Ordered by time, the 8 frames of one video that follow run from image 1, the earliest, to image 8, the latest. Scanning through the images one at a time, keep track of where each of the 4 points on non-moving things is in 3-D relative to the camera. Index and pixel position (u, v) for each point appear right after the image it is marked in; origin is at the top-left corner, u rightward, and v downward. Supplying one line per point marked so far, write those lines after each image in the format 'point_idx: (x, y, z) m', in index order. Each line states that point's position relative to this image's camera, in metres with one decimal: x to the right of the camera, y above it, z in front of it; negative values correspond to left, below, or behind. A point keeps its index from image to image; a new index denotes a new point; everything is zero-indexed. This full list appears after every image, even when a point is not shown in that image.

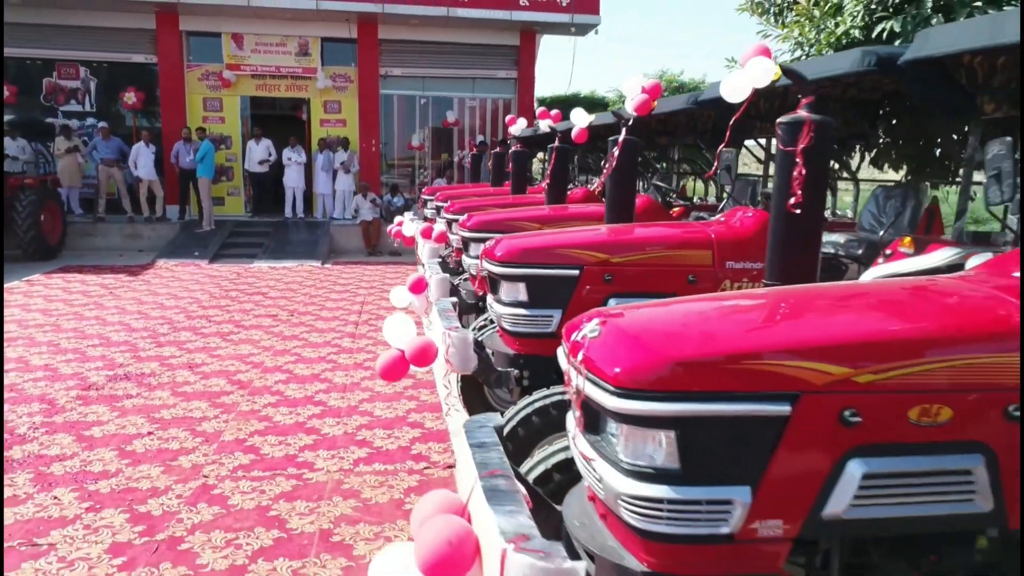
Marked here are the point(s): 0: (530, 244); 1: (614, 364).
0: (+0.1, +0.2, +3.2) m
1: (+0.2, -0.2, +1.6) m
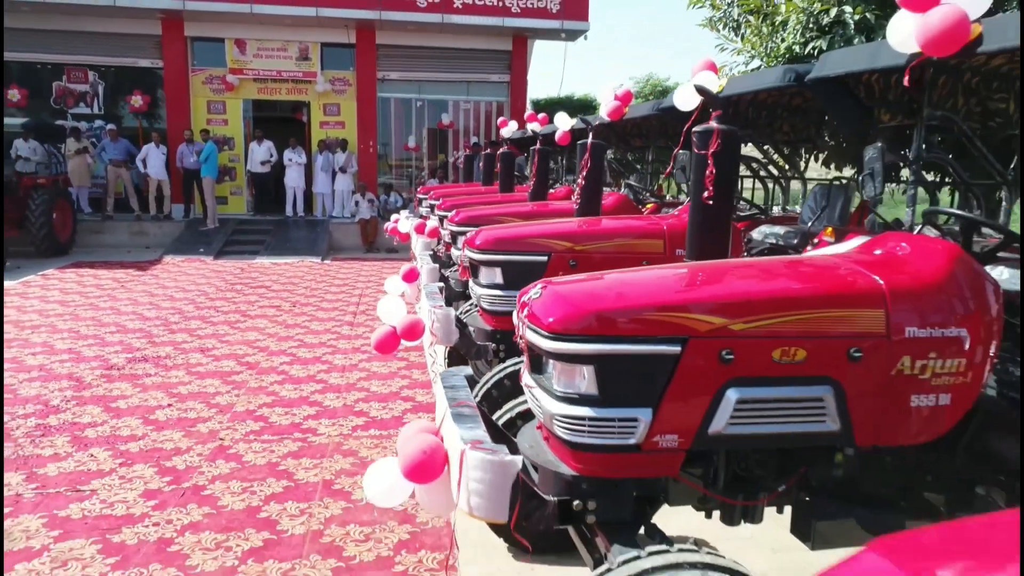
0: (0.0, +0.3, +3.7) m
1: (+0.1, -0.1, +2.1) m
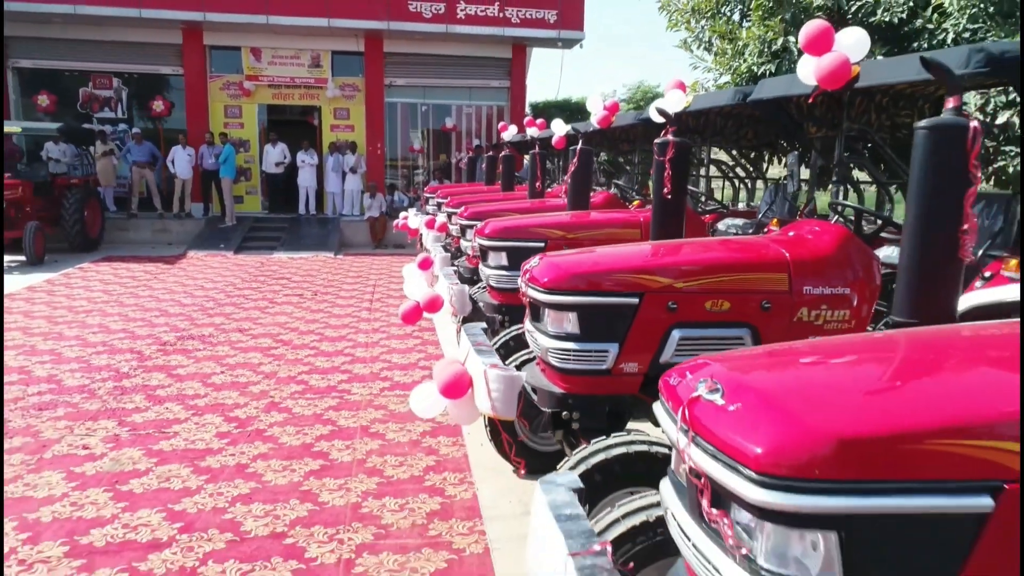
0: (0.0, +0.4, +4.5) m
1: (+0.1, +0.1, +2.9) m
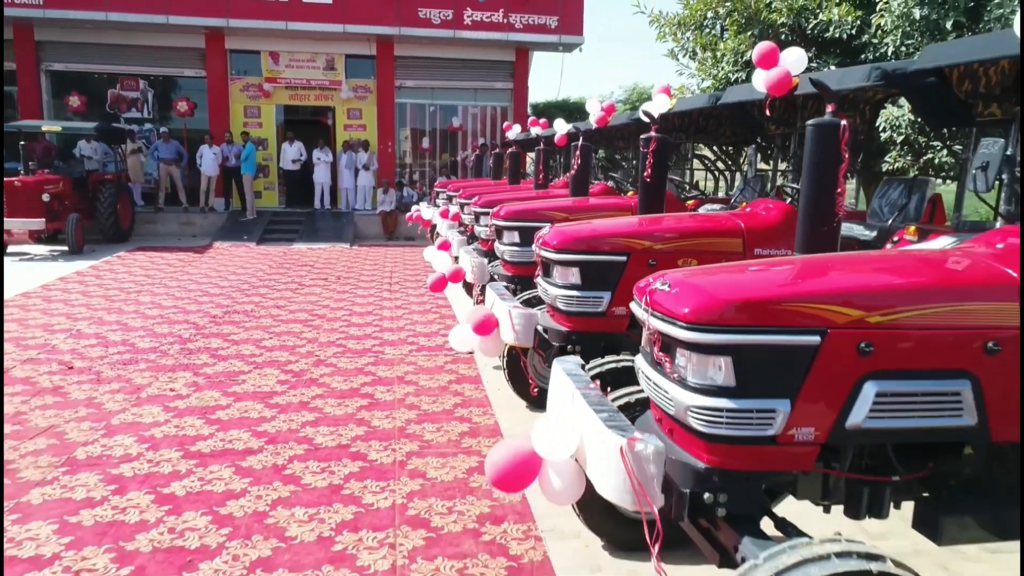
0: (+0.1, +0.6, +5.3) m
1: (+0.2, +0.3, +3.7) m
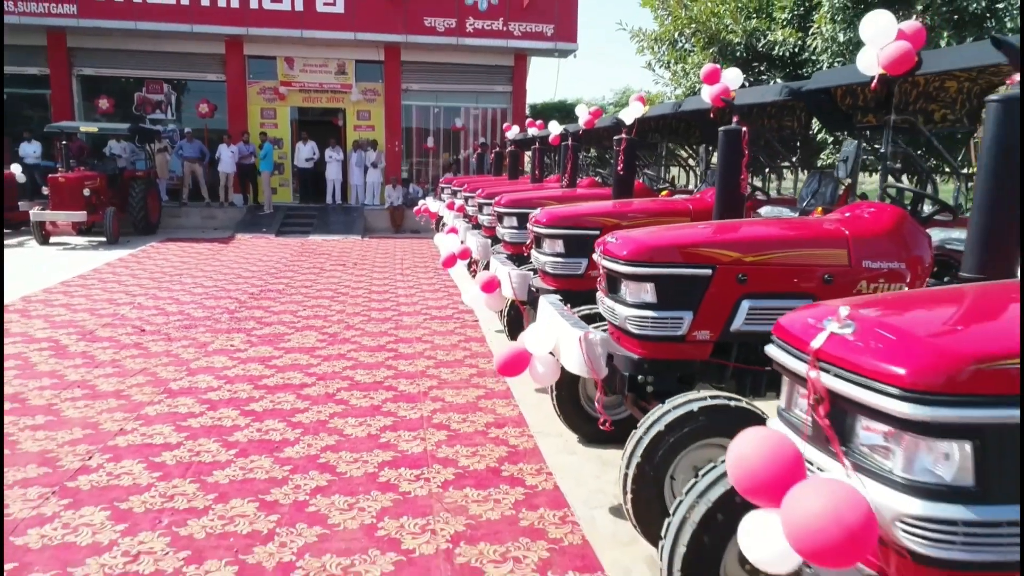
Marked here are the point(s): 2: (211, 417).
0: (+0.1, +0.8, +6.4) m
1: (+0.2, +0.5, +4.8) m
2: (-1.9, -0.8, +4.3) m
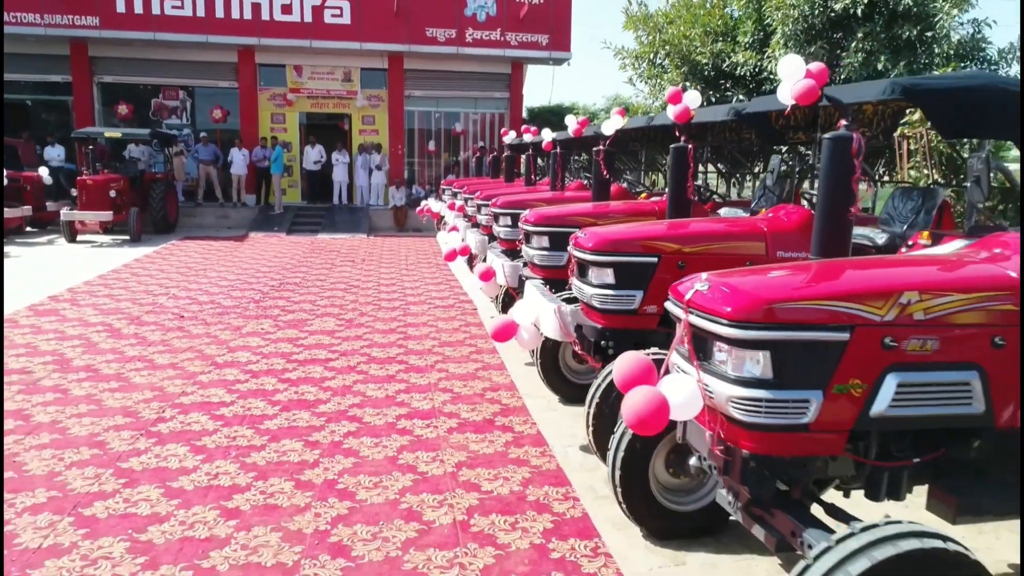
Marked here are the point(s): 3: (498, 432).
0: (0.0, +0.9, +7.2) m
1: (+0.2, +0.6, +5.7) m
2: (-1.9, -0.7, +5.2) m
3: (-0.1, -0.9, +4.3) m
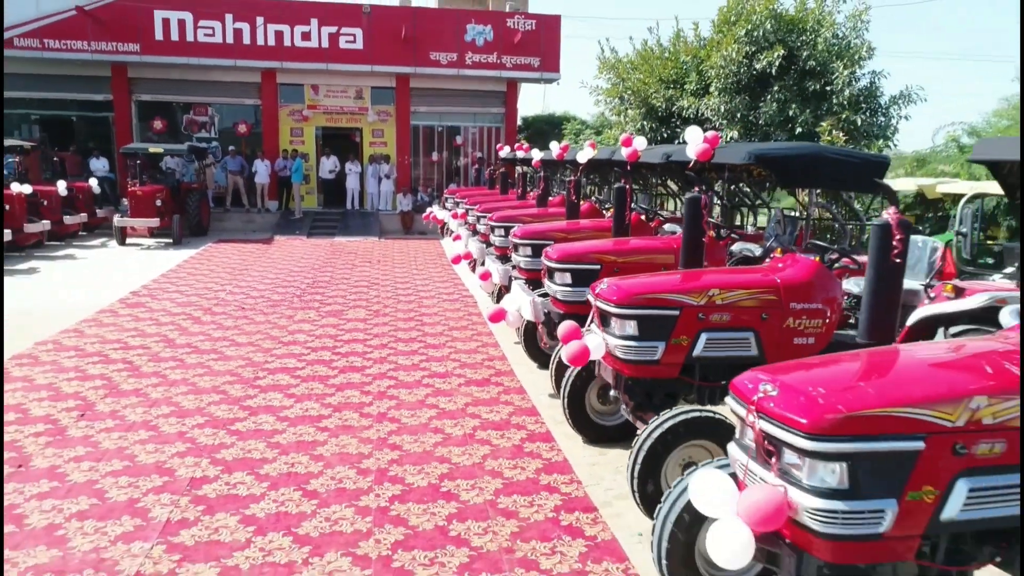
0: (-0.1, +1.0, +9.1) m
1: (+0.1, +0.6, +7.5) m
2: (-2.0, -0.7, +7.0) m
3: (-0.2, -0.9, +6.2) m
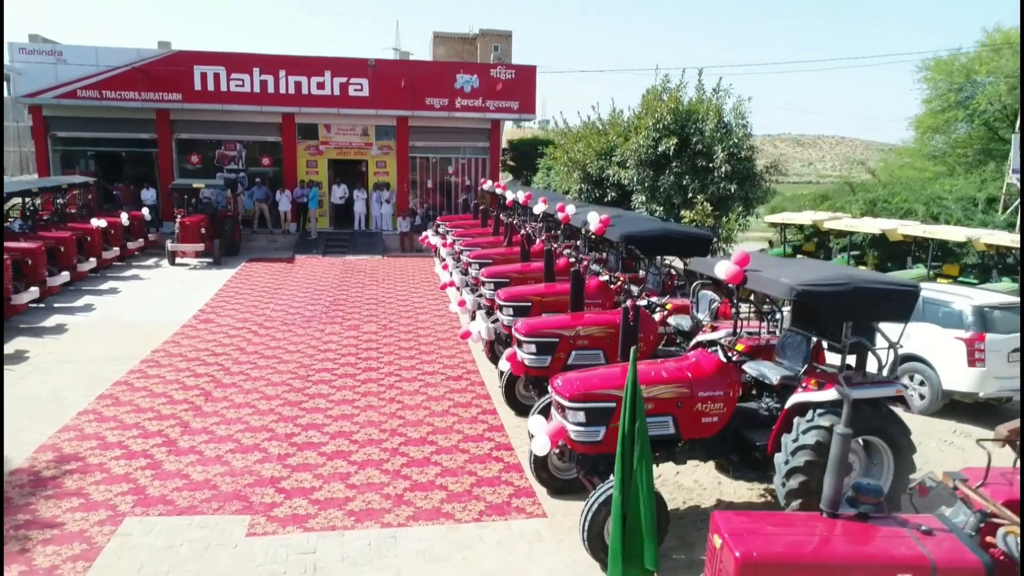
0: (-0.6, +0.6, +12.3) m
1: (-0.4, +0.2, +10.7) m
2: (-2.5, -1.1, +10.3) m
3: (-0.7, -1.3, +9.4) m
